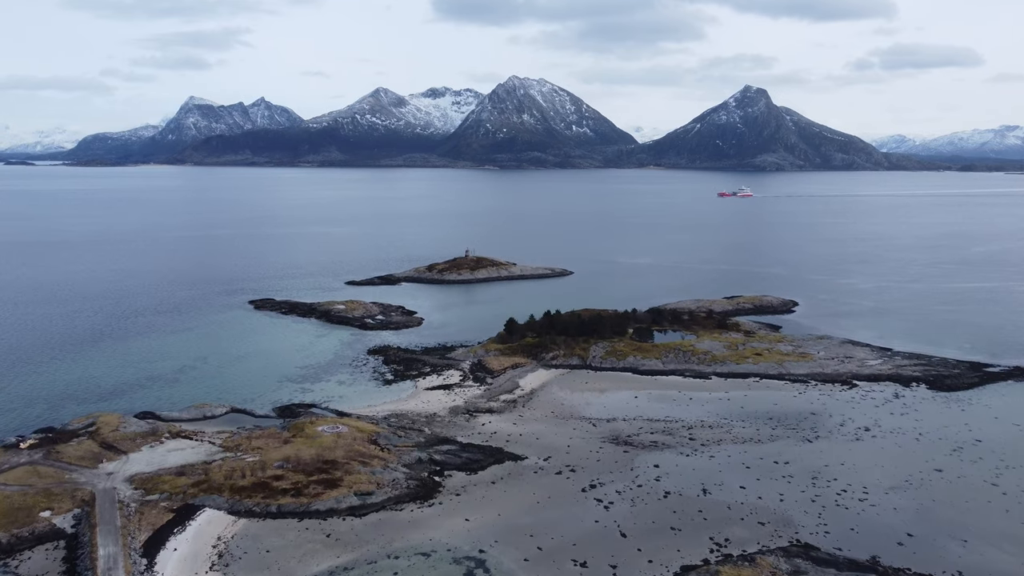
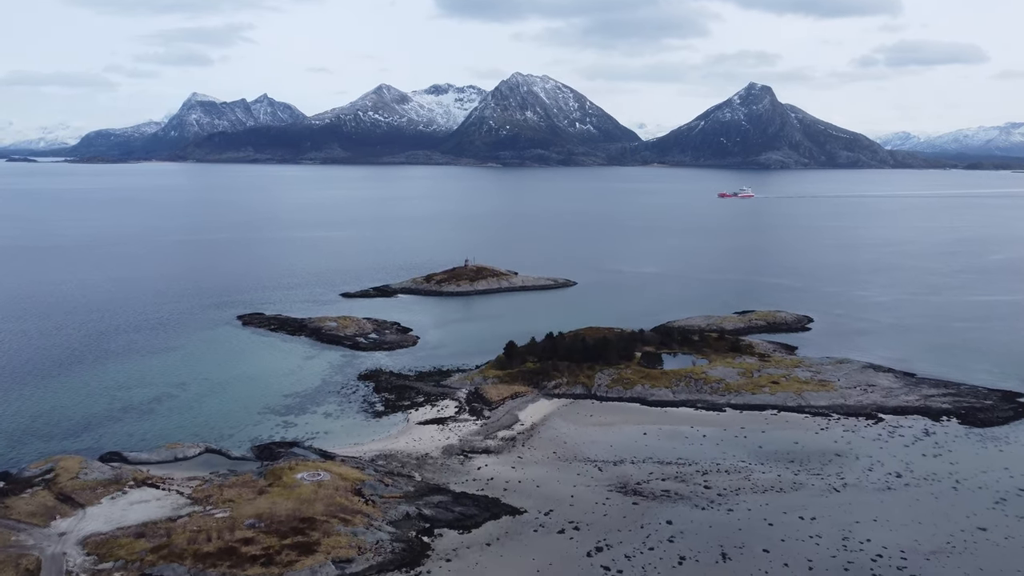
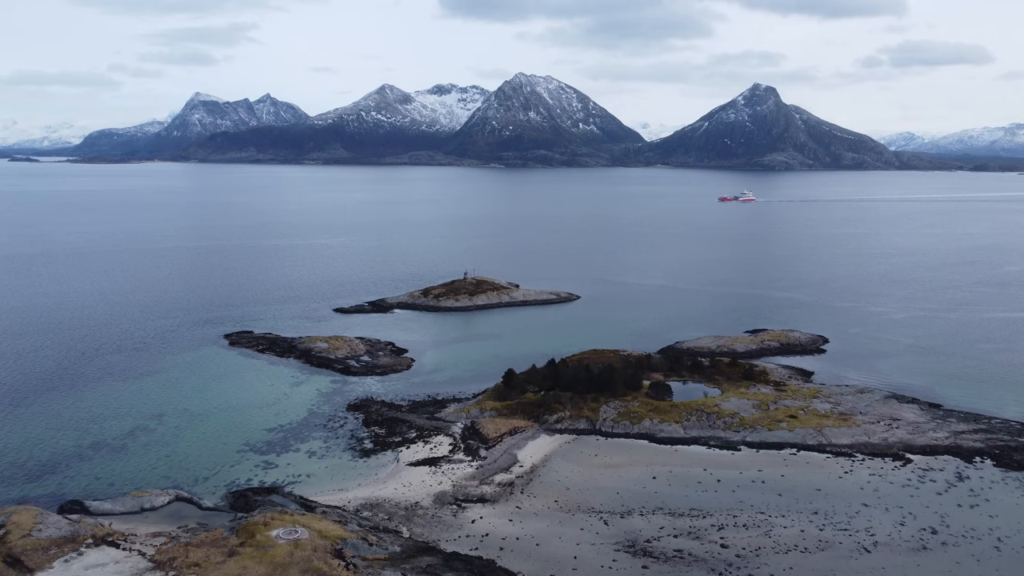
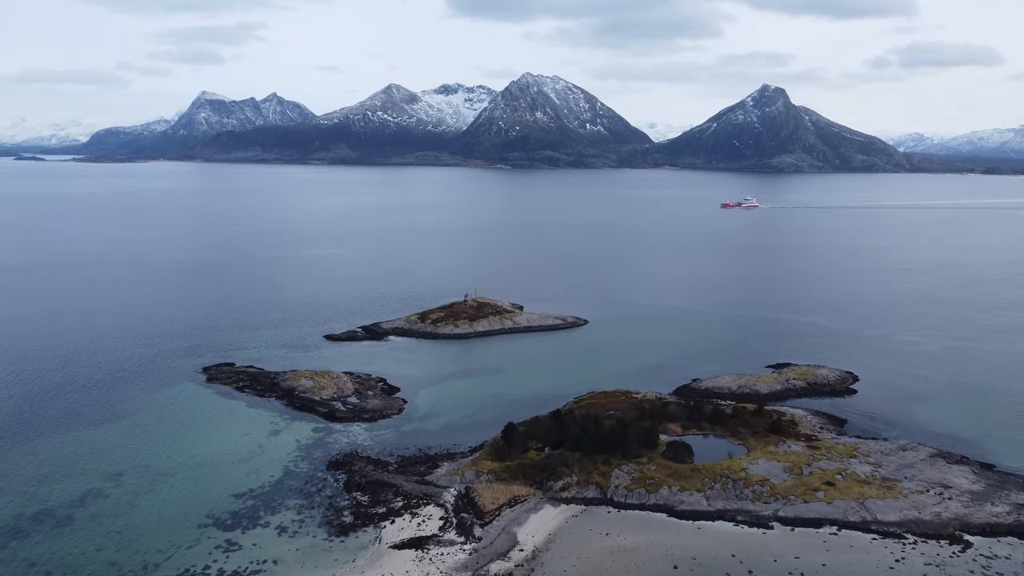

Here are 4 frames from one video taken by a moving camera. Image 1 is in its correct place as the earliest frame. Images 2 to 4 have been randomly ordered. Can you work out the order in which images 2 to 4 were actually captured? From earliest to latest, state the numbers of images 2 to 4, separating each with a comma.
2, 3, 4
